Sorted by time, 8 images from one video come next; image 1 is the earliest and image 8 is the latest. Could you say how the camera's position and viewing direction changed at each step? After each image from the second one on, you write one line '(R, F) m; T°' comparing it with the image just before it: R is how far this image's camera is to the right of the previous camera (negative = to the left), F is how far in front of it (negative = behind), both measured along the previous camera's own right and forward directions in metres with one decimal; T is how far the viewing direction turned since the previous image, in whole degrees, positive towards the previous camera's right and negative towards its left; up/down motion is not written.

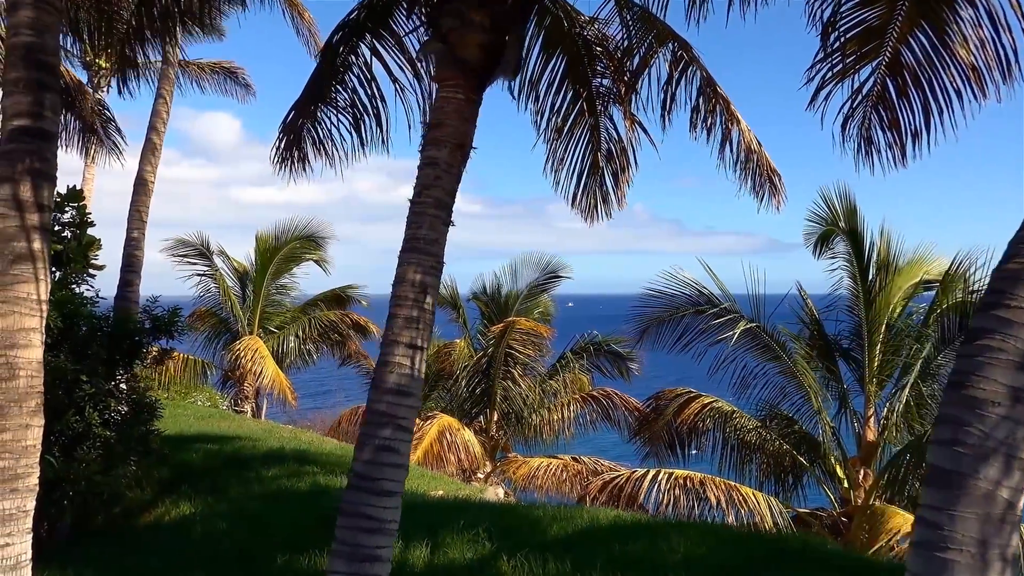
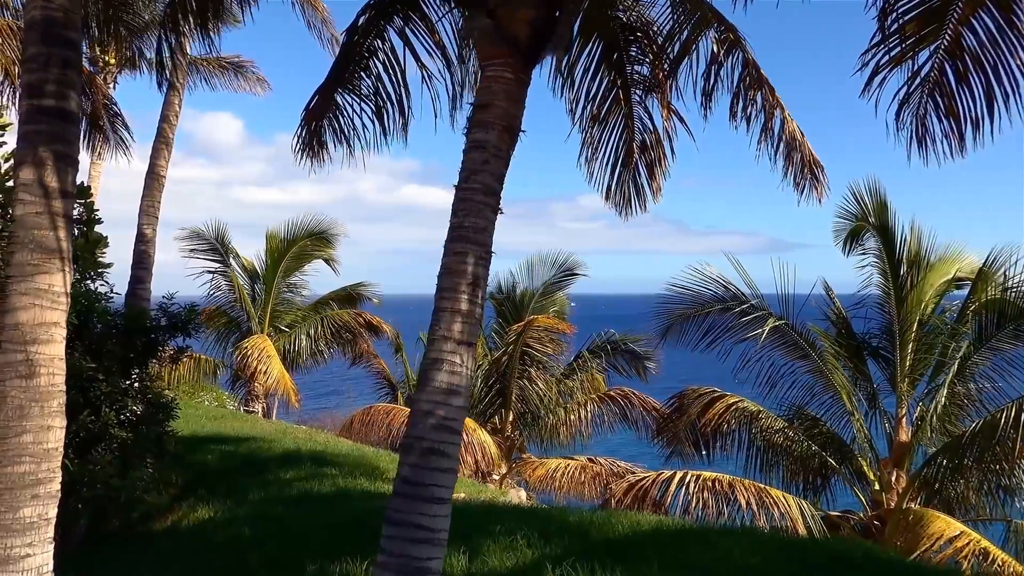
(-0.2, +0.3) m; 0°
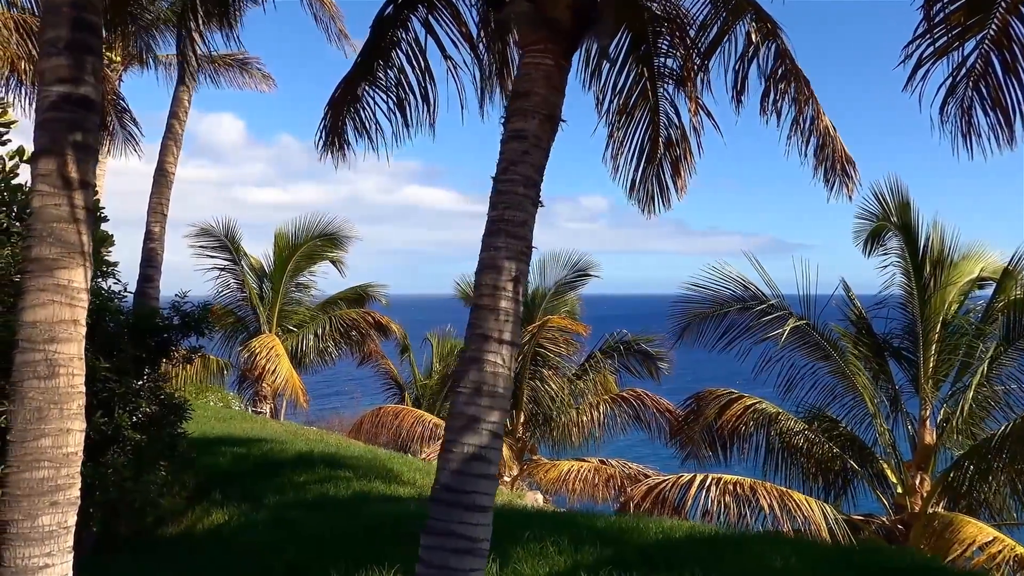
(-0.2, +0.2) m; 0°
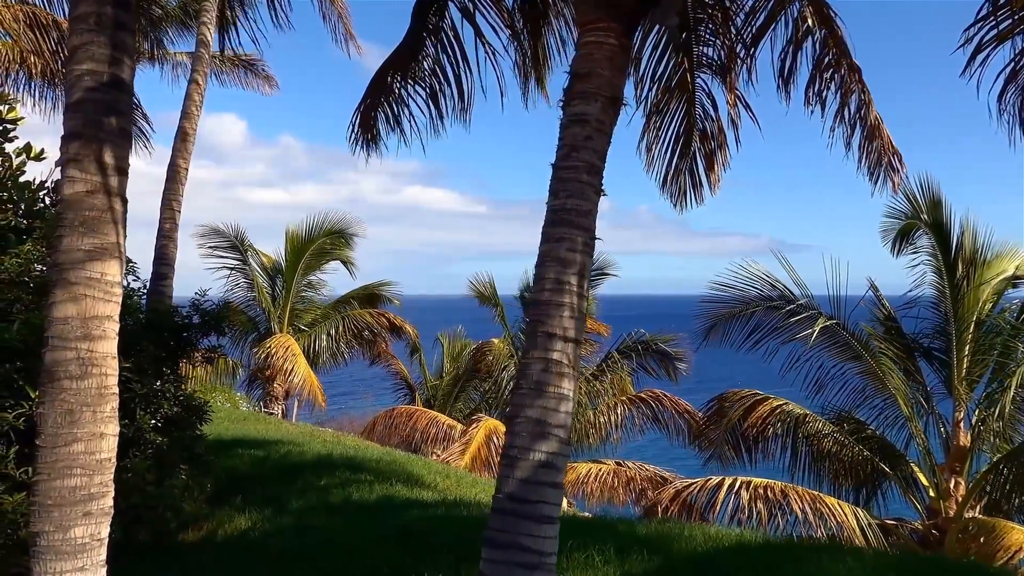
(-0.3, +0.2) m; 0°
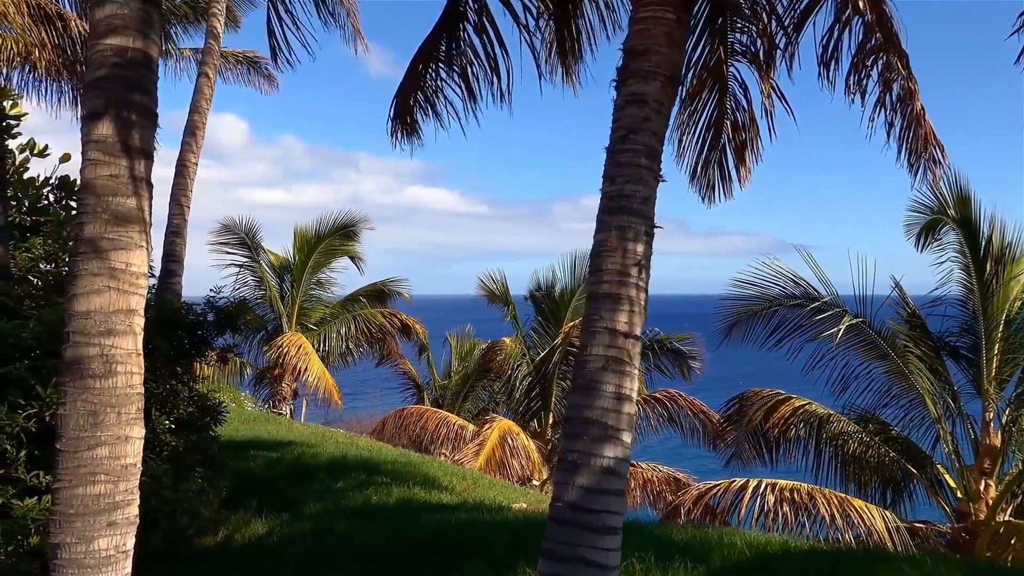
(-0.2, +0.2) m; 0°
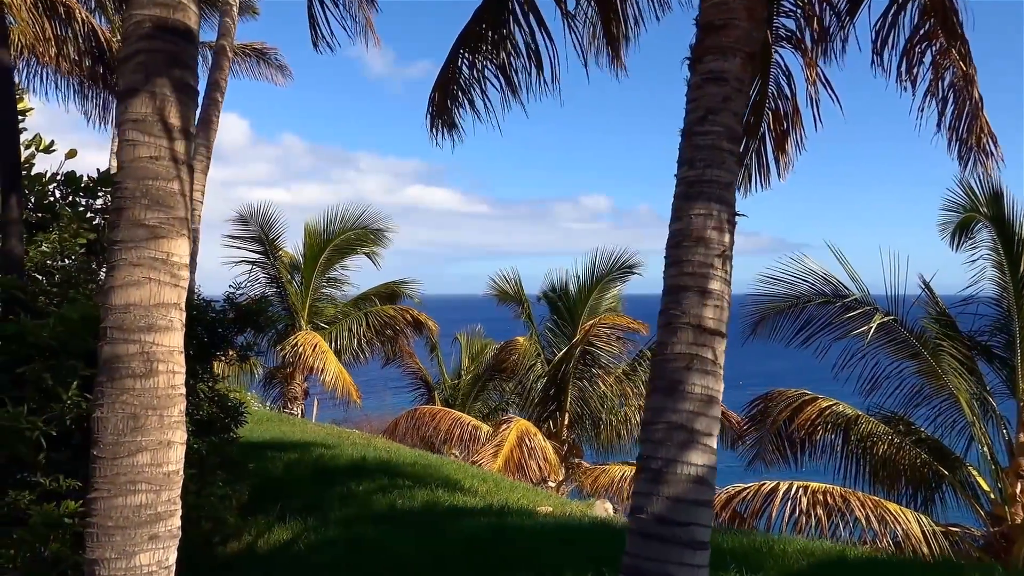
(-0.3, +0.2) m; 0°
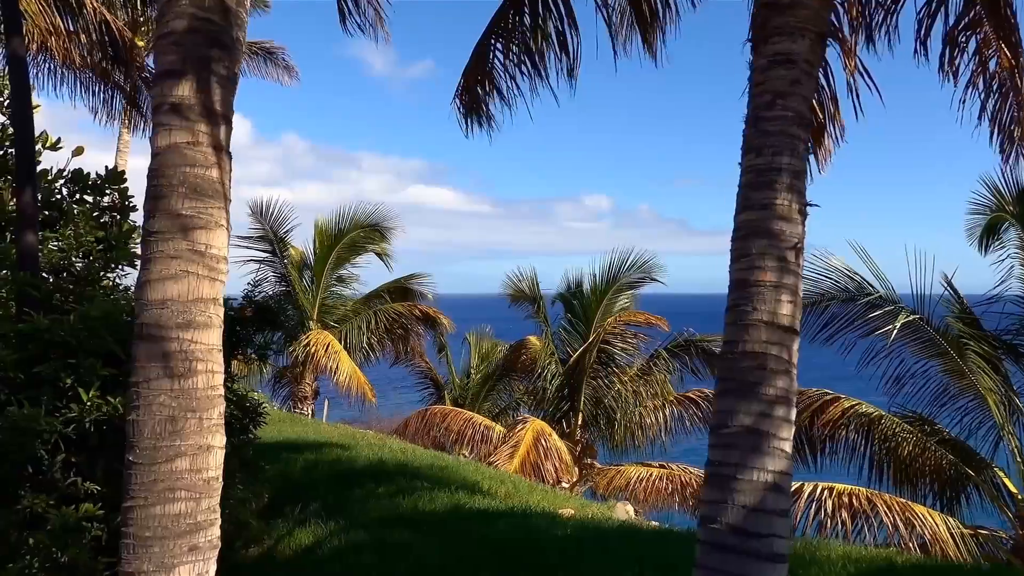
(-0.2, +0.2) m; 0°
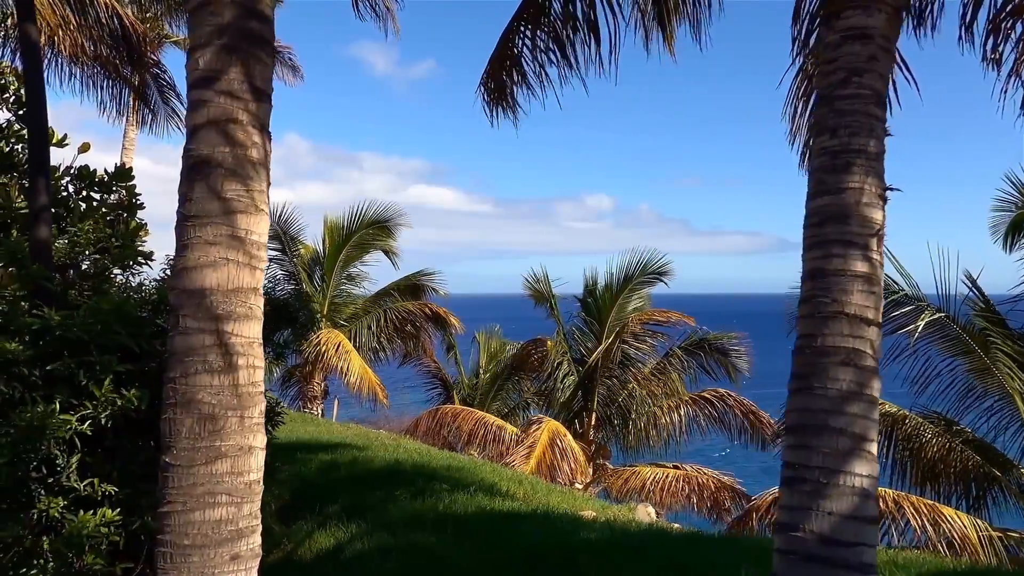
(-0.2, +0.2) m; 0°
